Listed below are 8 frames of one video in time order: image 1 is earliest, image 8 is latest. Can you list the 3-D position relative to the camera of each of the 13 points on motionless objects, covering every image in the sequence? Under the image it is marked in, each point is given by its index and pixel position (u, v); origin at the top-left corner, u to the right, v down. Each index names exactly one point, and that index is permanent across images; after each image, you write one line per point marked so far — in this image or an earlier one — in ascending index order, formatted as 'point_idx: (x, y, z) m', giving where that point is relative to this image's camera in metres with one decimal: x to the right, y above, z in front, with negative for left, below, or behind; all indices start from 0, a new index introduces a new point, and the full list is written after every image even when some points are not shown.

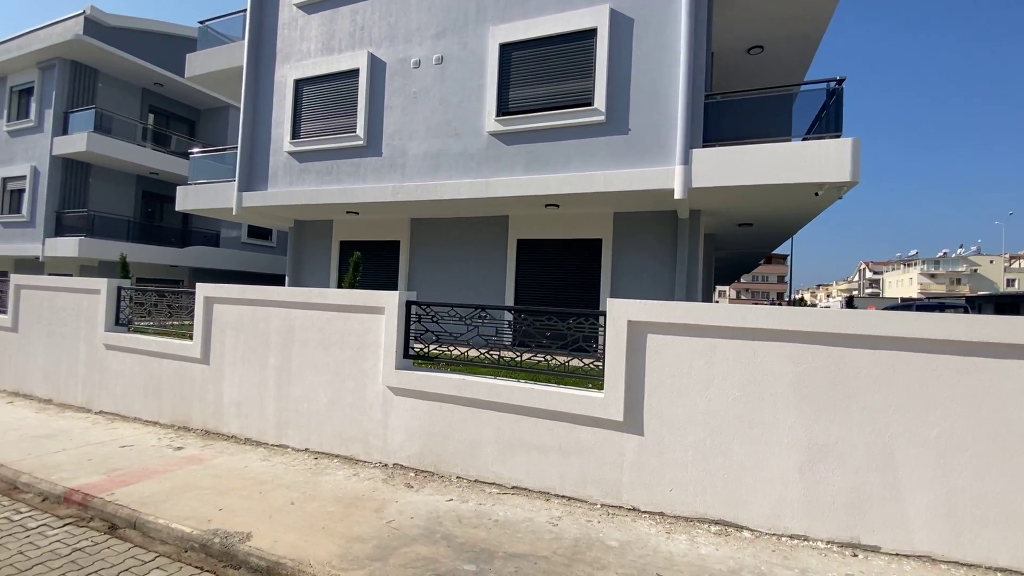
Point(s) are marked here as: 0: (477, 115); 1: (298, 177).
0: (-0.7, +3.3, +9.2) m
1: (-4.8, +2.5, +10.8) m
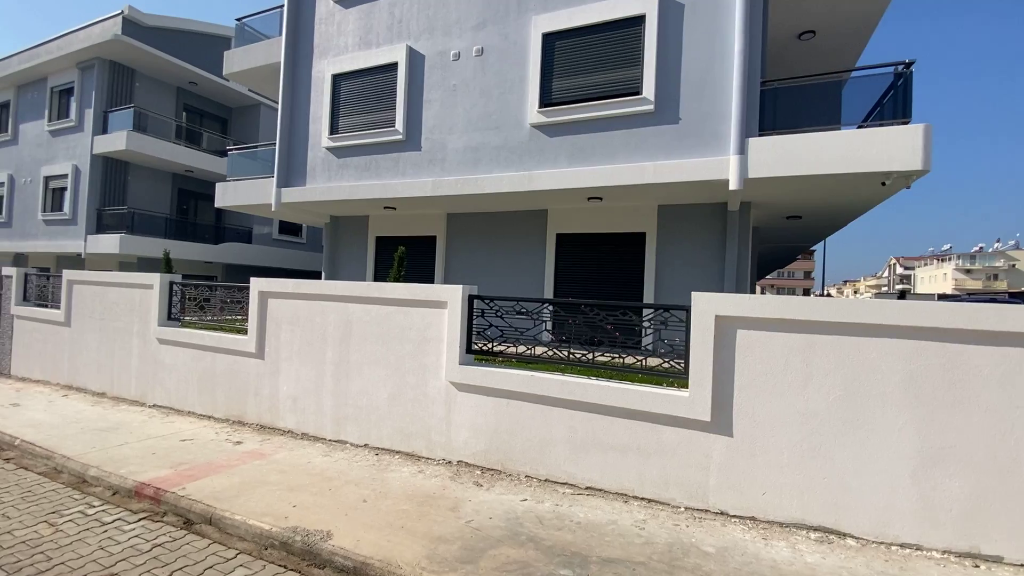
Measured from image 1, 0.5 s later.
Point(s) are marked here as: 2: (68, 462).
0: (+0.1, +3.4, +9.0) m
1: (-4.0, +2.6, +10.8) m
2: (-4.5, -1.8, +4.8) m
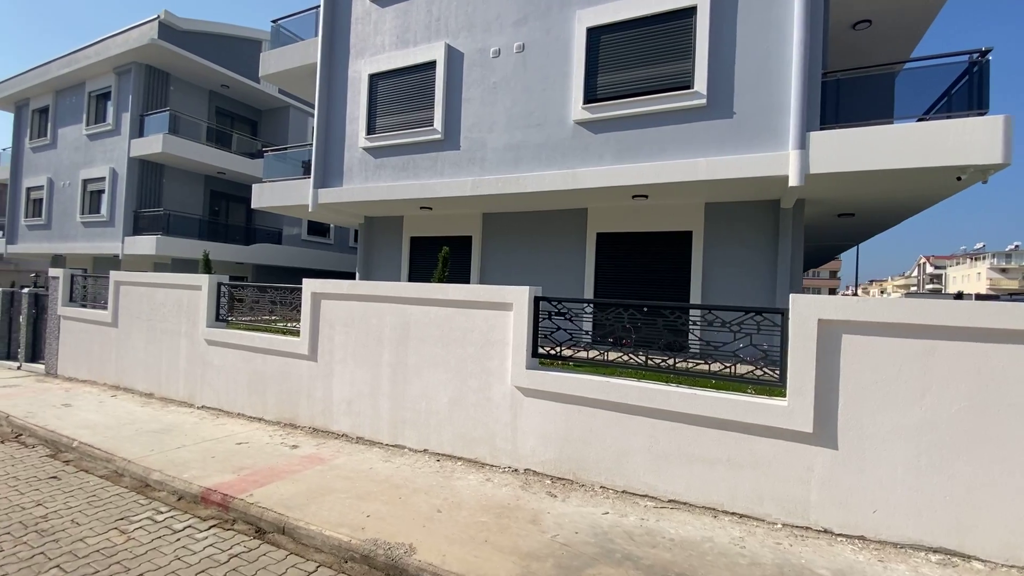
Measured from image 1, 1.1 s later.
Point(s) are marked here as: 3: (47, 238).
0: (+0.9, +3.4, +8.8) m
1: (-3.1, +2.6, +10.7) m
2: (-3.9, -1.8, +4.8) m
3: (-19.0, +2.0, +19.5) m
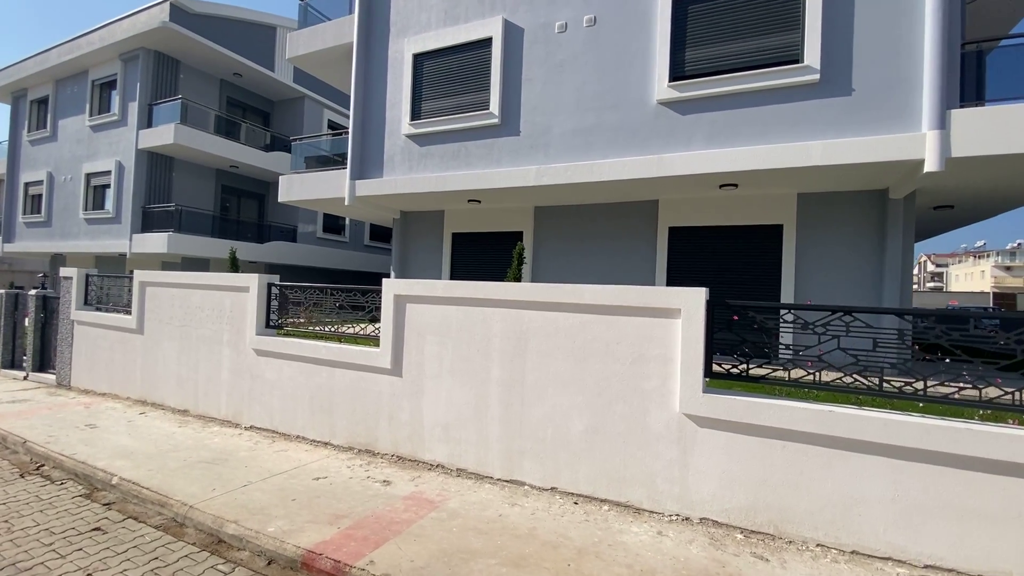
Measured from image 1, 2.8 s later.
0: (+2.1, +3.4, +7.9) m
1: (-1.9, +2.6, +9.7) m
2: (-2.6, -1.8, +3.8) m
3: (-17.9, +2.0, +18.3) m
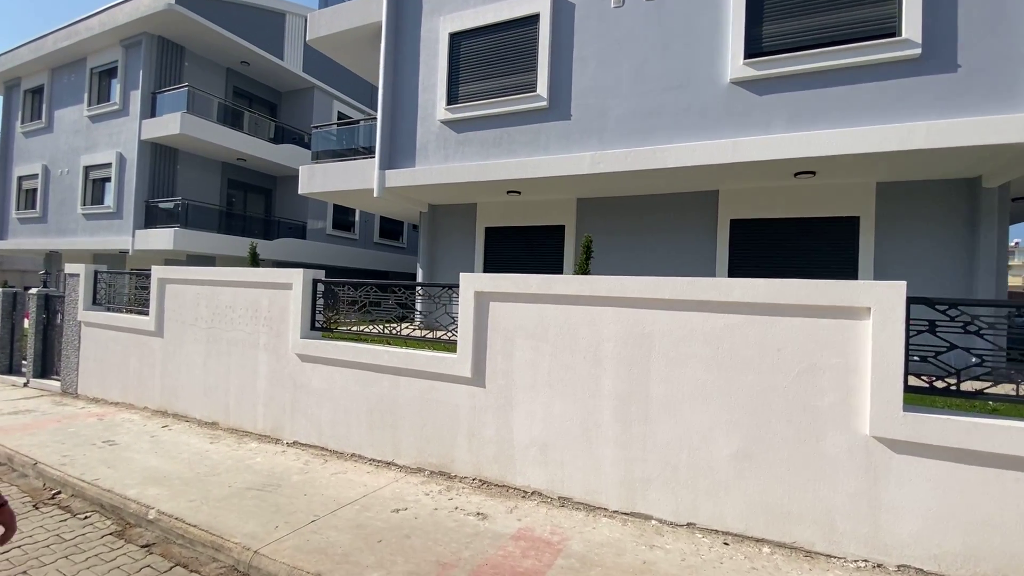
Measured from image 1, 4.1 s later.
0: (+3.0, +3.5, +7.2) m
1: (-1.1, +2.6, +9.0) m
2: (-1.7, -1.8, +3.1) m
3: (-17.2, +2.0, +17.4) m
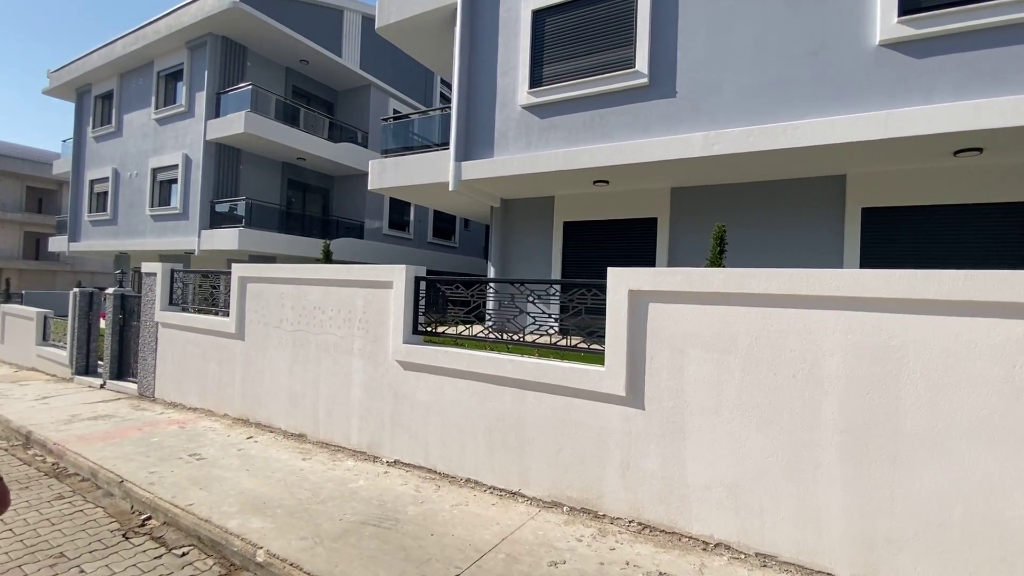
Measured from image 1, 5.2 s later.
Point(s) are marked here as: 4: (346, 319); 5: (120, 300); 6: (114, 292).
0: (+4.4, +3.5, +6.2) m
1: (+0.5, +2.6, +8.3) m
2: (-0.5, -1.8, +2.4) m
3: (-14.9, +2.0, +17.8) m
4: (-1.8, -0.3, +5.1) m
5: (-6.9, -0.2, +8.4) m
6: (-7.0, -0.1, +8.3) m
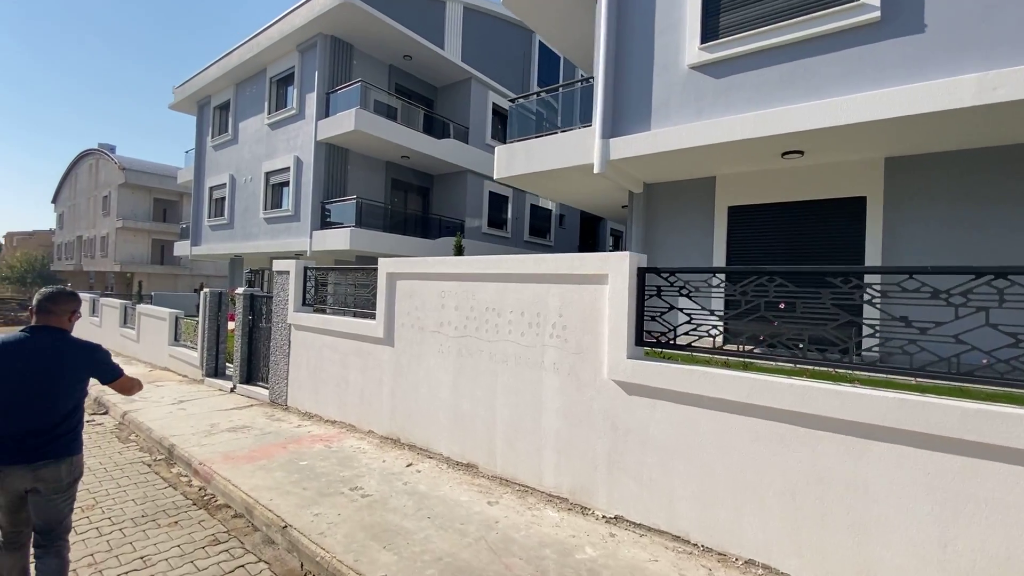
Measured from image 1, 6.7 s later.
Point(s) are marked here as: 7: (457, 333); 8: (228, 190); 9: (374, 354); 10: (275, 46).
0: (+6.5, +3.5, +4.1) m
1: (+2.9, +2.6, +6.8) m
2: (+1.0, -1.7, +1.1) m
3: (-11.0, +1.9, +18.5) m
4: (+0.2, -0.3, +4.0) m
5: (-4.4, -0.2, +8.0) m
6: (-4.5, -0.1, +7.9) m
7: (-0.5, -0.4, +4.6) m
8: (-11.0, +3.8, +18.5) m
9: (-1.6, -0.8, +5.5) m
10: (-8.0, +8.2, +16.1) m
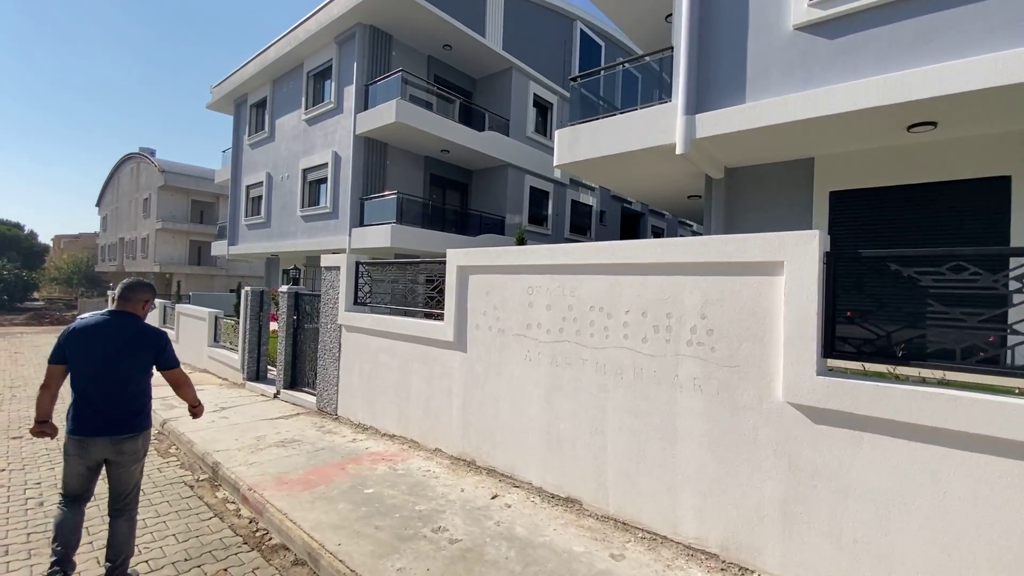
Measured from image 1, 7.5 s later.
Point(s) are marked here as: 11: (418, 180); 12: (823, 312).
0: (+7.3, +3.6, +3.0) m
1: (+3.8, +2.7, +5.8) m
2: (+1.7, -1.7, +0.2) m
3: (-9.4, +1.9, +18.2) m
4: (+1.0, -0.3, +3.2) m
5: (-3.4, -0.2, +7.4) m
6: (-3.4, 0.0, +7.3) m
7: (+0.3, -0.4, +3.8) m
8: (-9.5, +3.8, +18.2) m
9: (-0.7, -0.7, +4.8) m
10: (-6.5, +8.2, +15.6) m
11: (-3.2, +3.6, +16.0) m
12: (+1.6, -0.1, +2.6) m
